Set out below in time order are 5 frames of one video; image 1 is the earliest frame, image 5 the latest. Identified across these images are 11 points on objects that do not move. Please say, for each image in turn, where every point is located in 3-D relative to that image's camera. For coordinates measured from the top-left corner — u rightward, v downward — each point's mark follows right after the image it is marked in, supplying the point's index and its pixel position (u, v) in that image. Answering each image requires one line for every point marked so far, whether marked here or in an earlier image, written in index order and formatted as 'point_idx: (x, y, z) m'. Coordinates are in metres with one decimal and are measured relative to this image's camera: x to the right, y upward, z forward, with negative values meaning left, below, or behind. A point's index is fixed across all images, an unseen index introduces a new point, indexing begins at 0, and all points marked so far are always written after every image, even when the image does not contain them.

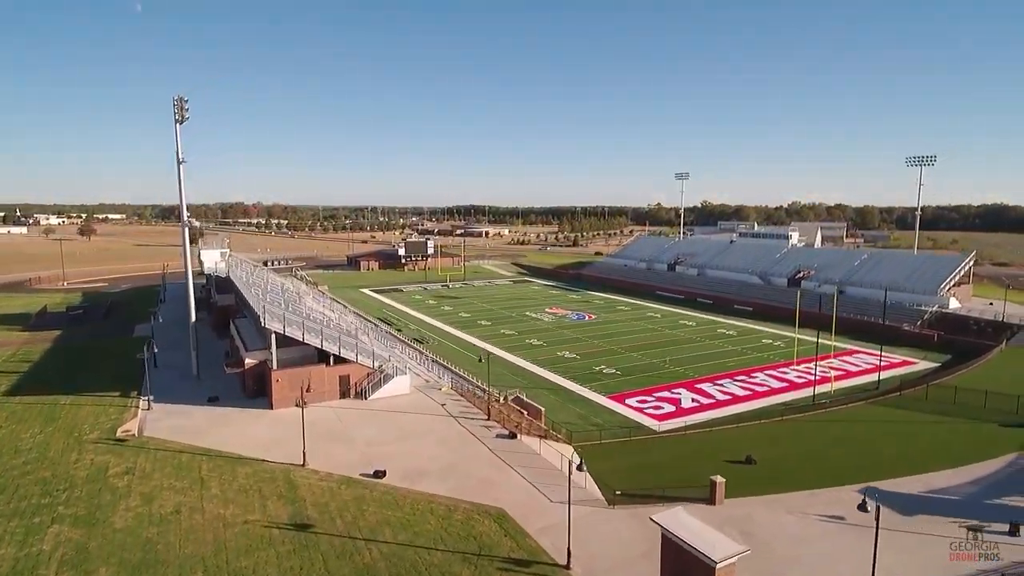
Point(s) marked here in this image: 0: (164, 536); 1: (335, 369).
0: (-6.8, -4.9, +12.5) m
1: (-5.5, -2.5, +19.9) m
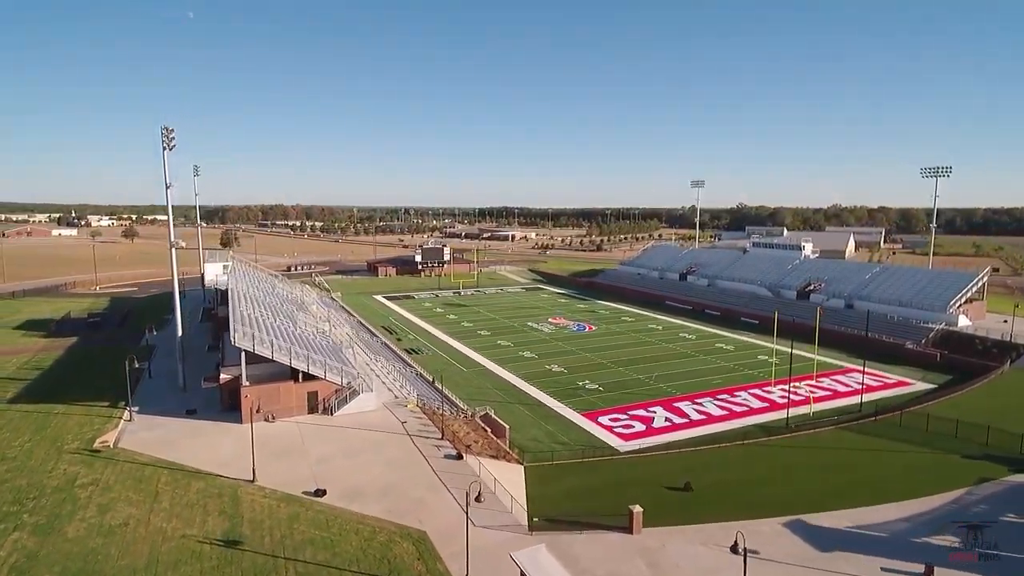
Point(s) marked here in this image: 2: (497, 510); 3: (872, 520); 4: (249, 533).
0: (-8.6, -5.5, +13.6) m
1: (-6.9, -3.2, +20.9) m
2: (-0.4, -5.3, +15.1) m
3: (+8.7, -5.6, +15.4) m
4: (-5.8, -5.4, +14.0) m
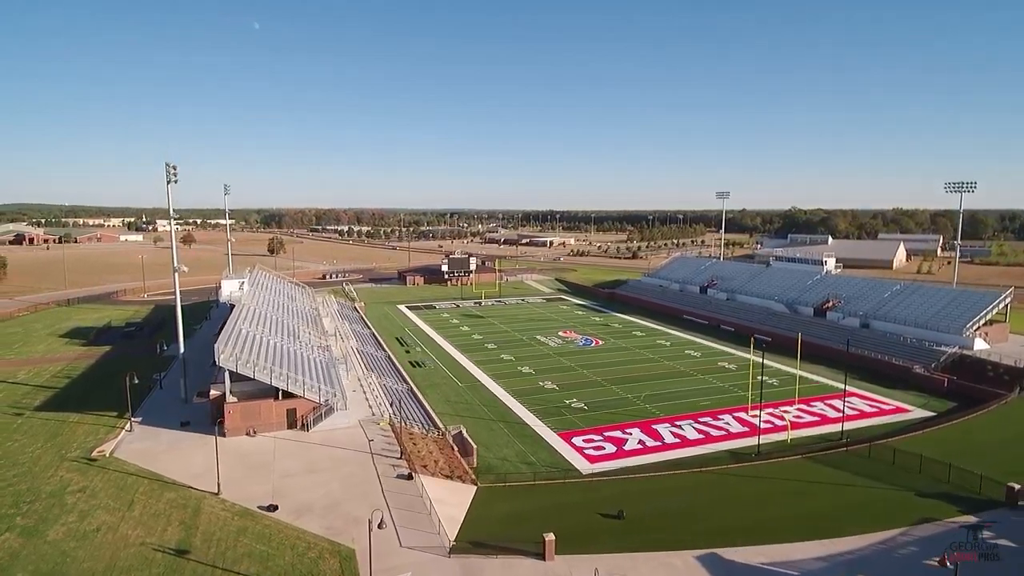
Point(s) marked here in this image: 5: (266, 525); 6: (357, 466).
0: (-10.6, -6.4, +15.5) m
1: (-8.1, -4.1, +22.6) m
2: (-2.2, -6.2, +16.2) m
3: (+6.8, -6.6, +15.7) m
4: (-7.7, -6.3, +15.7) m
5: (-6.4, -6.1, +16.5) m
6: (-4.8, -5.5, +19.8) m
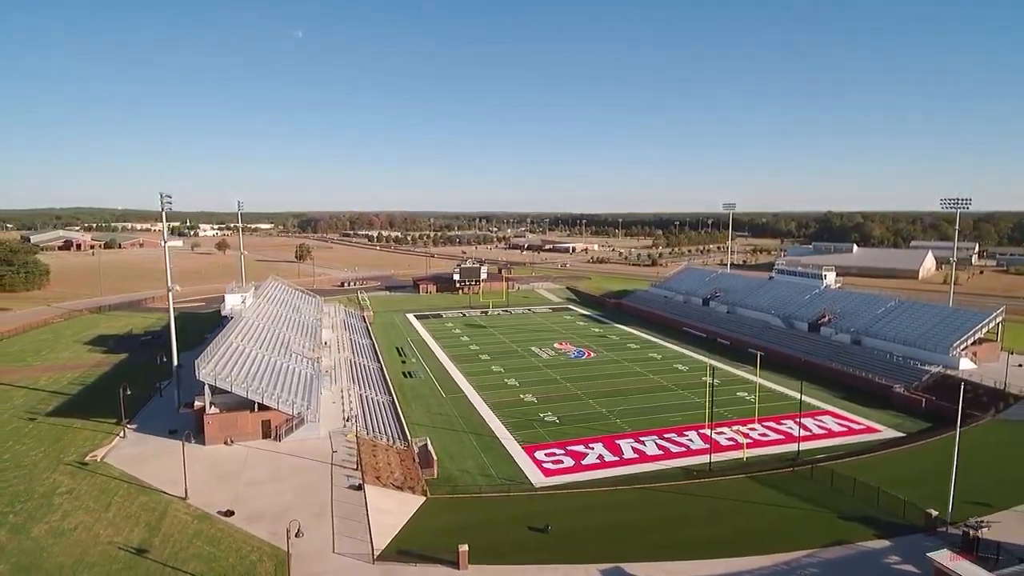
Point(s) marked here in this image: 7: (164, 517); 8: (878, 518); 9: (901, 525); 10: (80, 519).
0: (-12.7, -7.2, +17.6) m
1: (-9.8, -4.9, +24.6) m
2: (-4.3, -7.1, +17.9) m
3: (+4.7, -7.5, +16.8) m
4: (-9.8, -7.1, +17.6) m
5: (-8.4, -7.0, +18.4) m
6: (-6.7, -6.4, +21.6) m
7: (-10.4, -6.8, +19.1) m
8: (+11.3, -7.1, +19.6) m
9: (+11.7, -7.1, +19.2) m
10: (-12.9, -6.9, +19.0) m
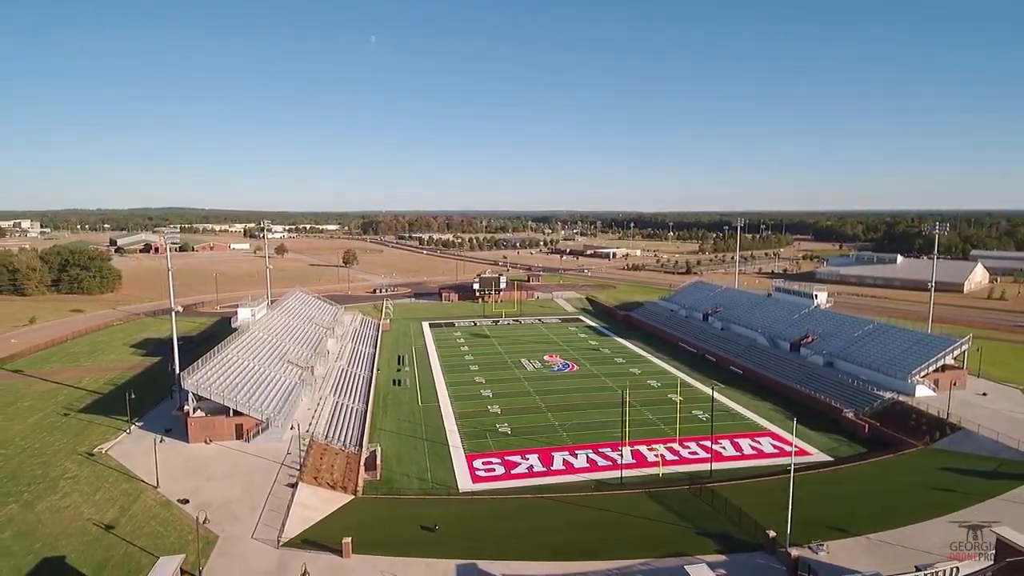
0: (-16.6, -8.3, +22.7) m
1: (-12.8, -6.0, +29.3) m
2: (-8.2, -8.3, +22.0) m
3: (+0.6, -8.9, +19.9) m
4: (-13.7, -8.3, +22.4) m
5: (-12.2, -8.1, +23.0) m
6: (-10.1, -7.6, +26.0) m
7: (-14.1, -8.0, +23.9) m
8: (+7.5, -8.6, +21.9) m
9: (+7.9, -8.6, +21.4) m
10: (-16.6, -8.0, +24.1) m
